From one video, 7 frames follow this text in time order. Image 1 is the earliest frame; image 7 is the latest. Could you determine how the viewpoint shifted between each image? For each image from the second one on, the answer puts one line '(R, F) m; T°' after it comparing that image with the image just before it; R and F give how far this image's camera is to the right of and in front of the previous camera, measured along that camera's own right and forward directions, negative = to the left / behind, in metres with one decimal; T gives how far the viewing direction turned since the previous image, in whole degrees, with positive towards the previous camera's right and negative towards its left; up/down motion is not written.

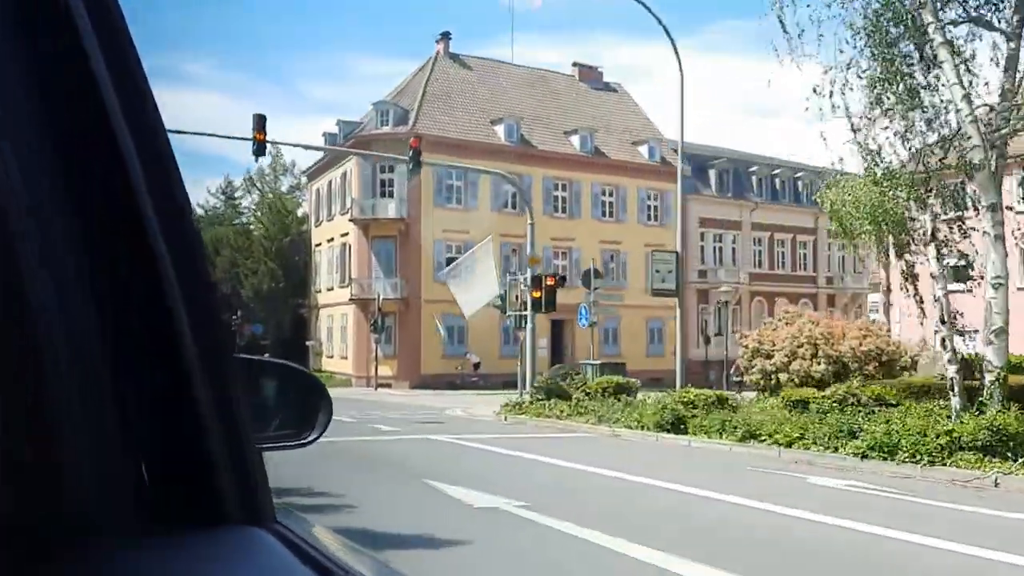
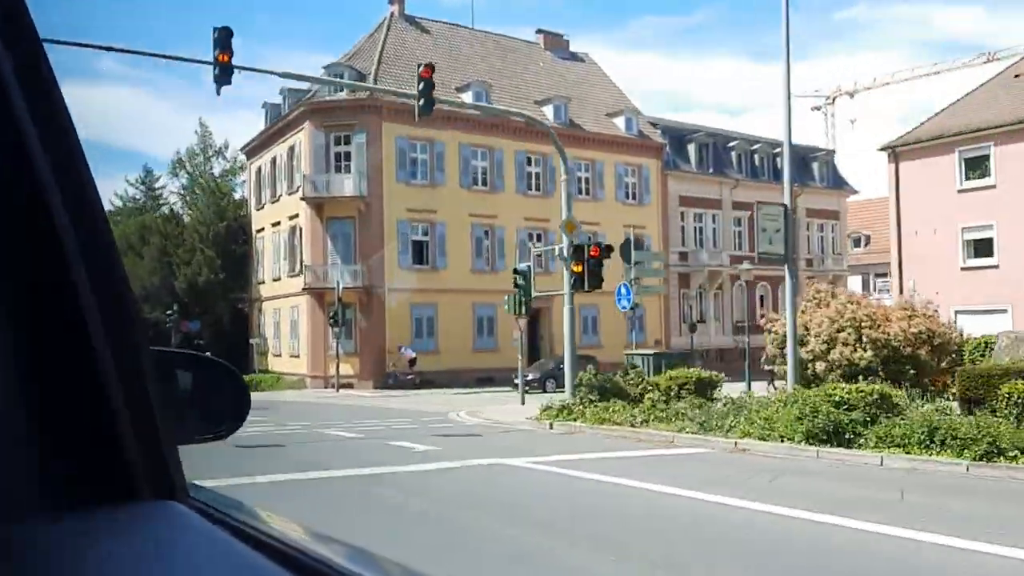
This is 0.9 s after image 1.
(-0.4, +0.9) m; +4°
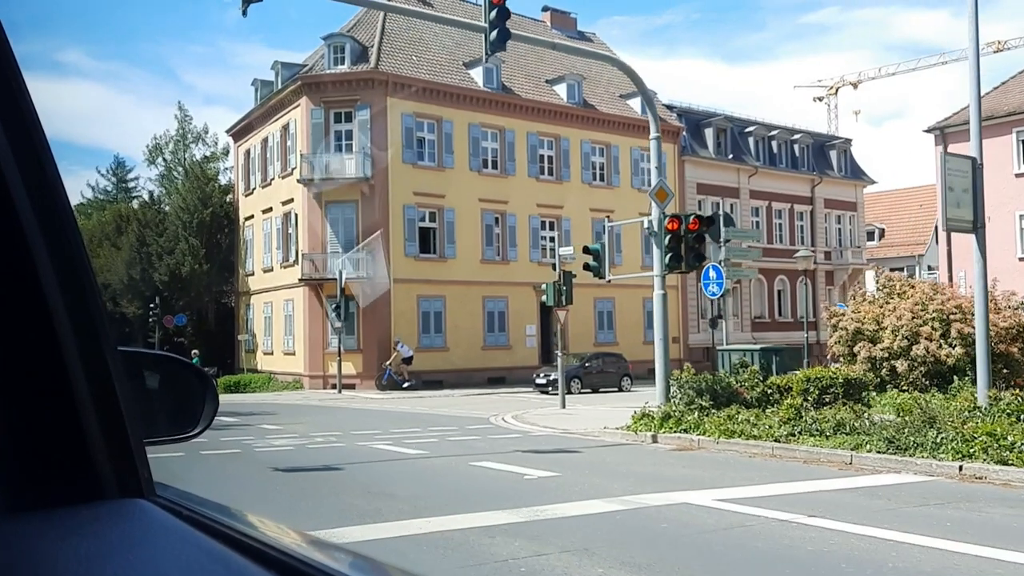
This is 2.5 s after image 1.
(-0.3, +0.6) m; +2°
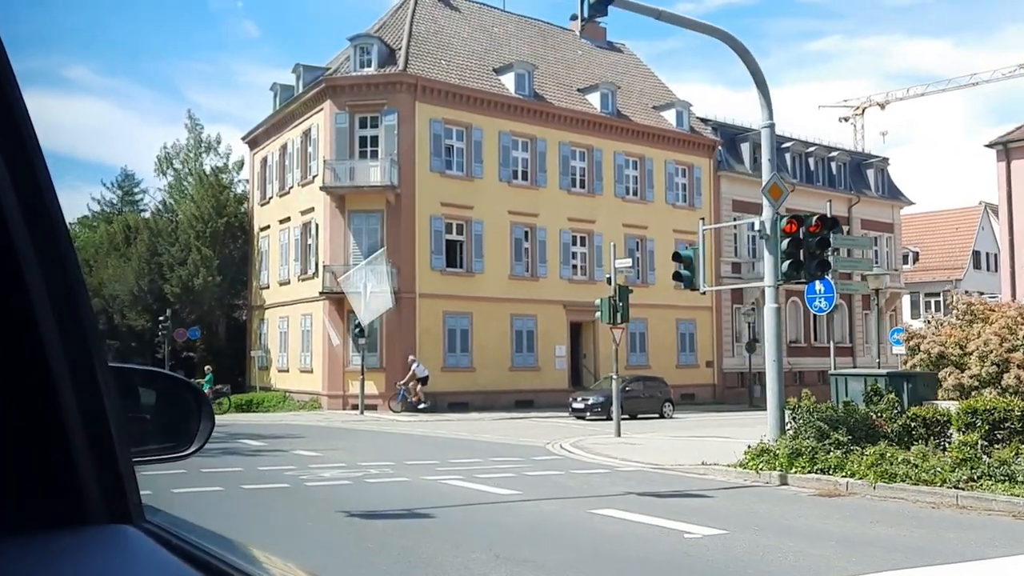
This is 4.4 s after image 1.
(-0.2, +0.4) m; 0°
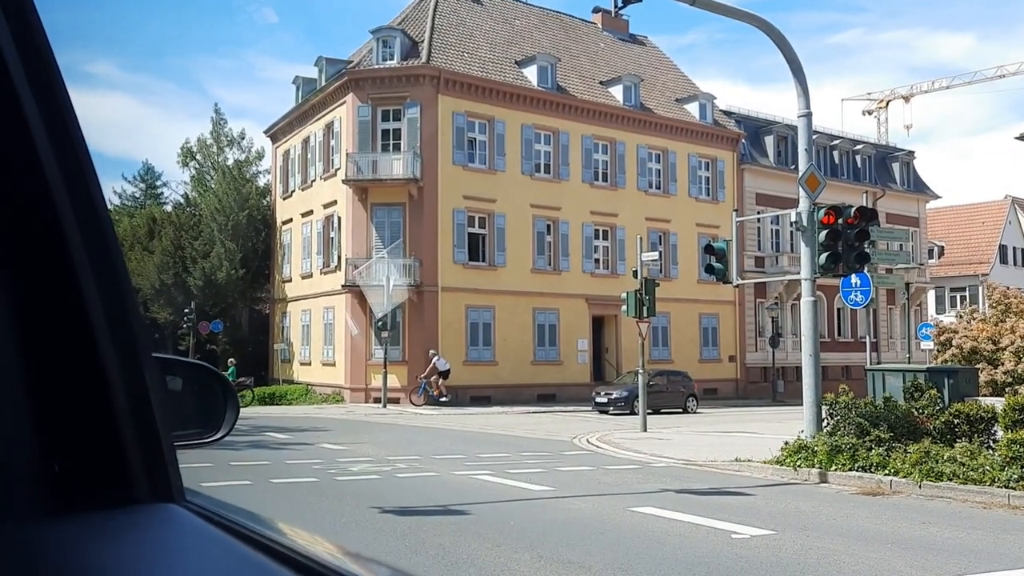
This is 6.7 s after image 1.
(0.0, 0.0) m; -1°
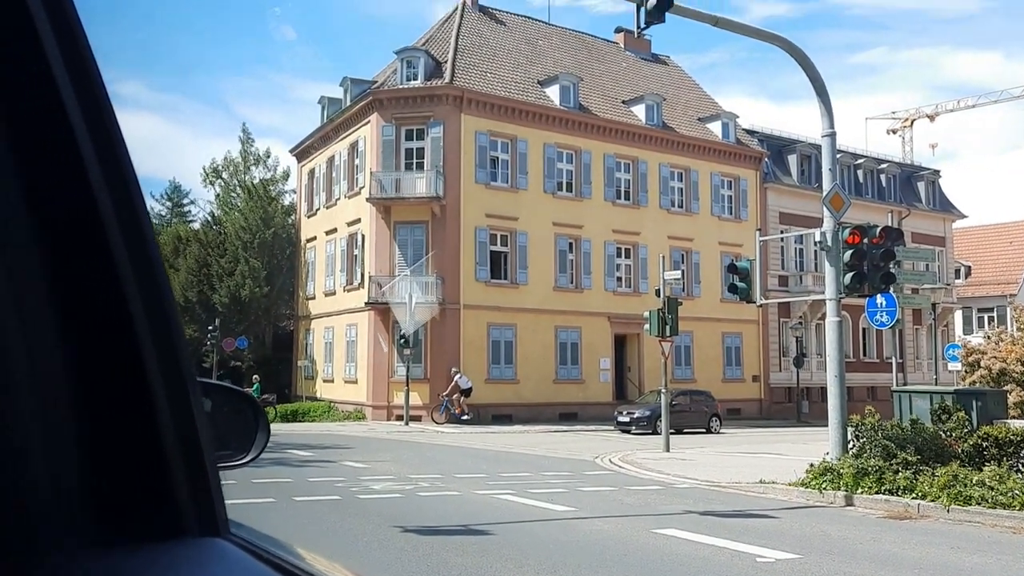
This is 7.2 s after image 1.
(0.0, 0.0) m; -1°
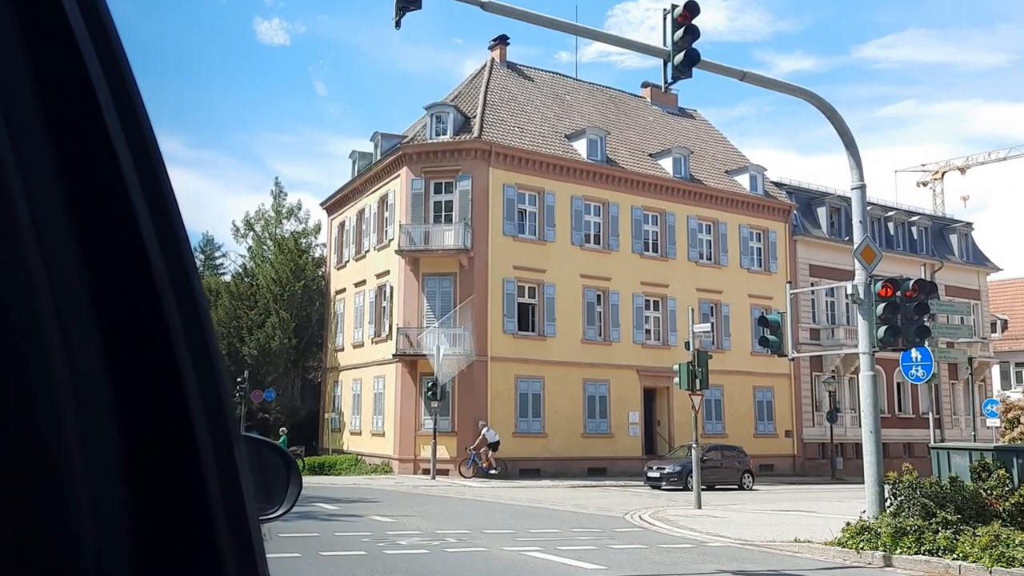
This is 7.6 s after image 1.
(0.0, 0.0) m; -2°
